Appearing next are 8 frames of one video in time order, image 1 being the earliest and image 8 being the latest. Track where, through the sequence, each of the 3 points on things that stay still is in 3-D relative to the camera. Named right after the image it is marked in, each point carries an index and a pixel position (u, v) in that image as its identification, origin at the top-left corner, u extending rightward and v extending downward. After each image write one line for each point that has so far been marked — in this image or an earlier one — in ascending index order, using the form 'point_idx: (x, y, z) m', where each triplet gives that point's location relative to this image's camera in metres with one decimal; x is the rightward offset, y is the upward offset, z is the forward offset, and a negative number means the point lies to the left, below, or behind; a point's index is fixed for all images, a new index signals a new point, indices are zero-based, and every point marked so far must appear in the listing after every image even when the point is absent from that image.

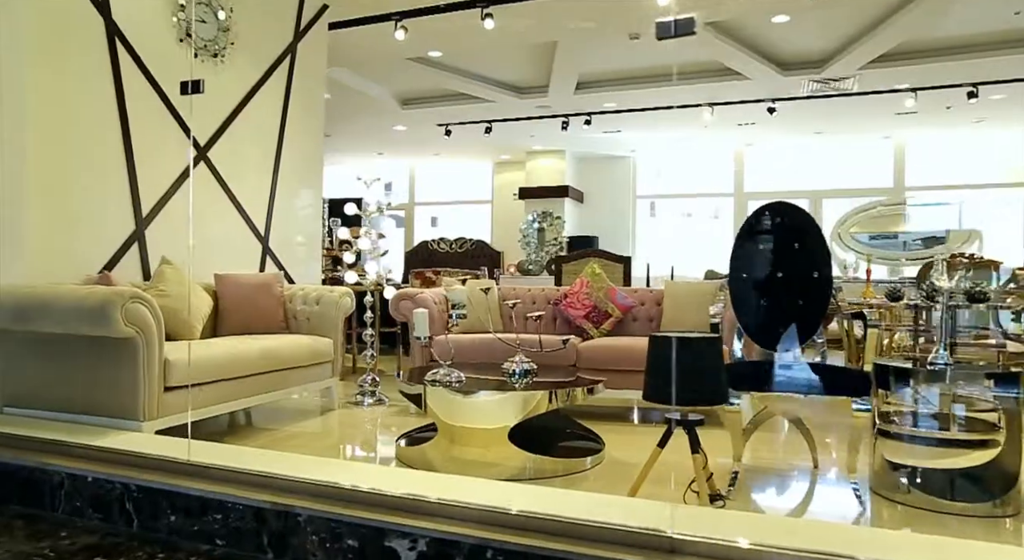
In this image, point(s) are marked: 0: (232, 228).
0: (-1.7, +0.3, +4.2) m
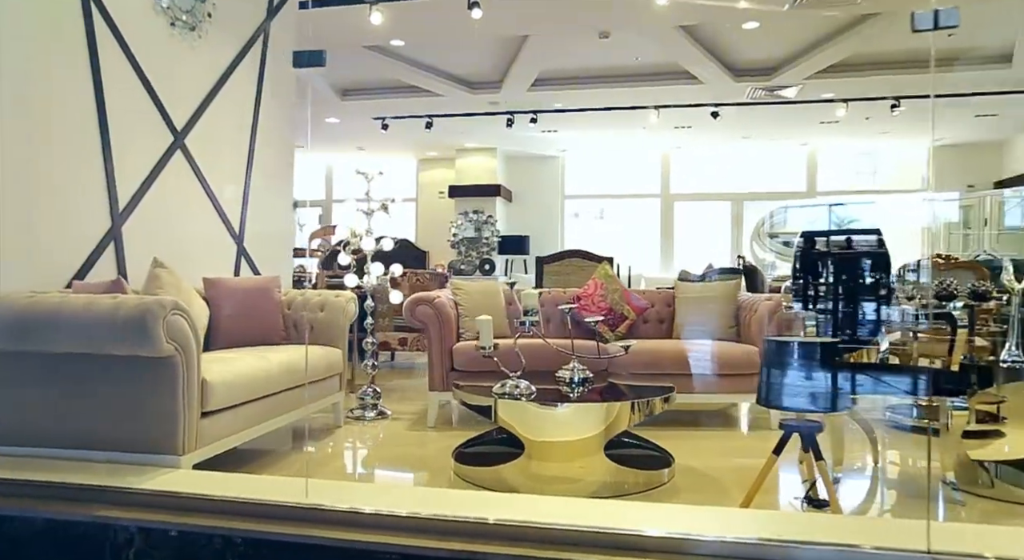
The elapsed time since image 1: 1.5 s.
0: (-1.6, +0.3, +3.7) m
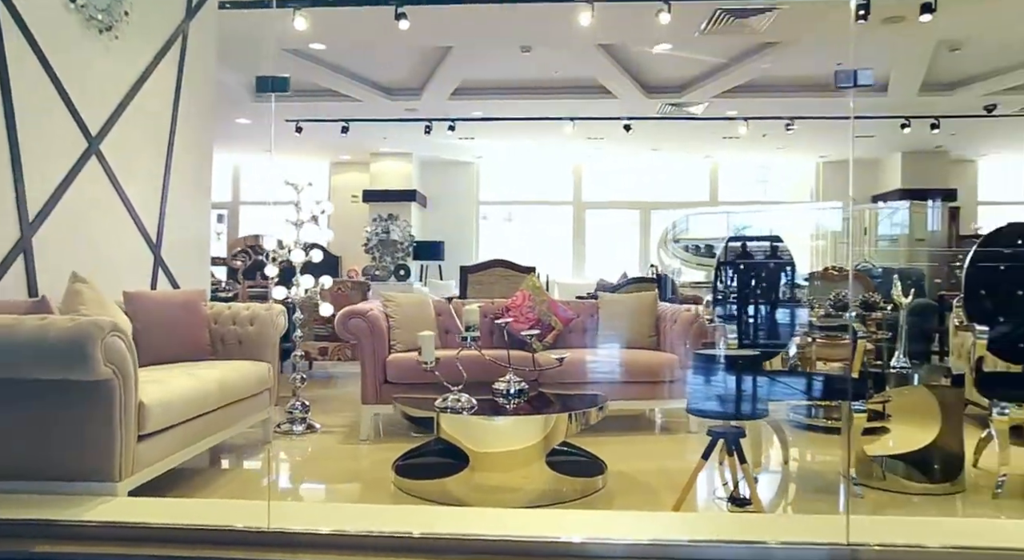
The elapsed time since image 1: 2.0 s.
0: (-2.0, +0.2, +3.6) m
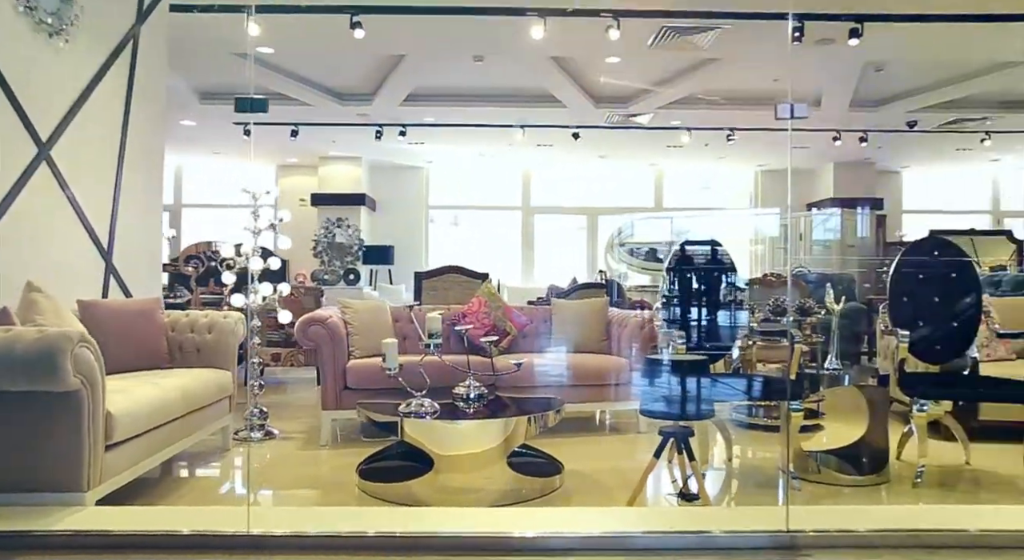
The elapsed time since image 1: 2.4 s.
0: (-2.2, +0.2, +3.5) m
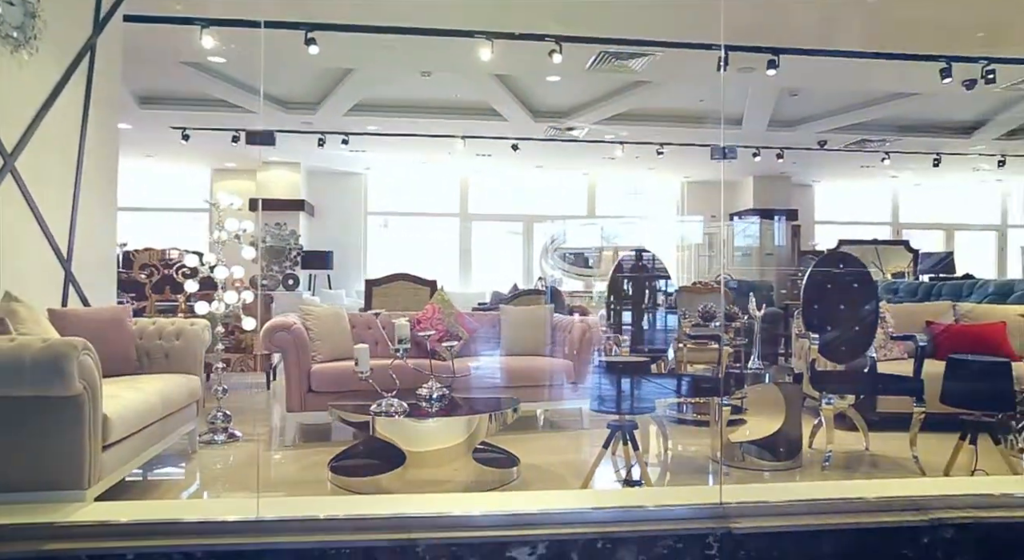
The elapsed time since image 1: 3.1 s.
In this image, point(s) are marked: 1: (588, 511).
0: (-2.4, +0.1, +3.6) m
1: (+0.2, -0.7, +2.1) m
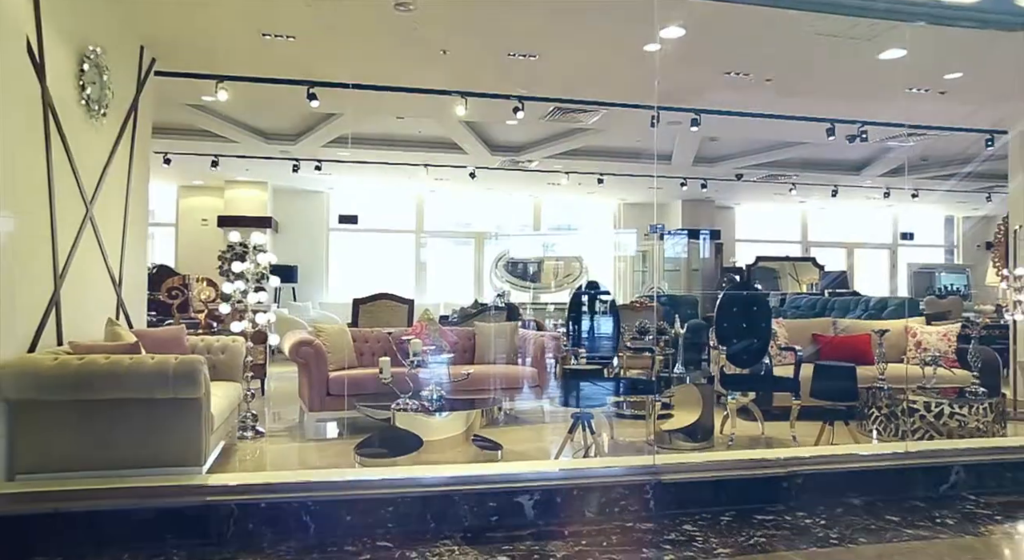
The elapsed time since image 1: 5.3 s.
0: (-2.6, 0.0, +4.3) m
1: (+0.2, -0.9, +3.1) m
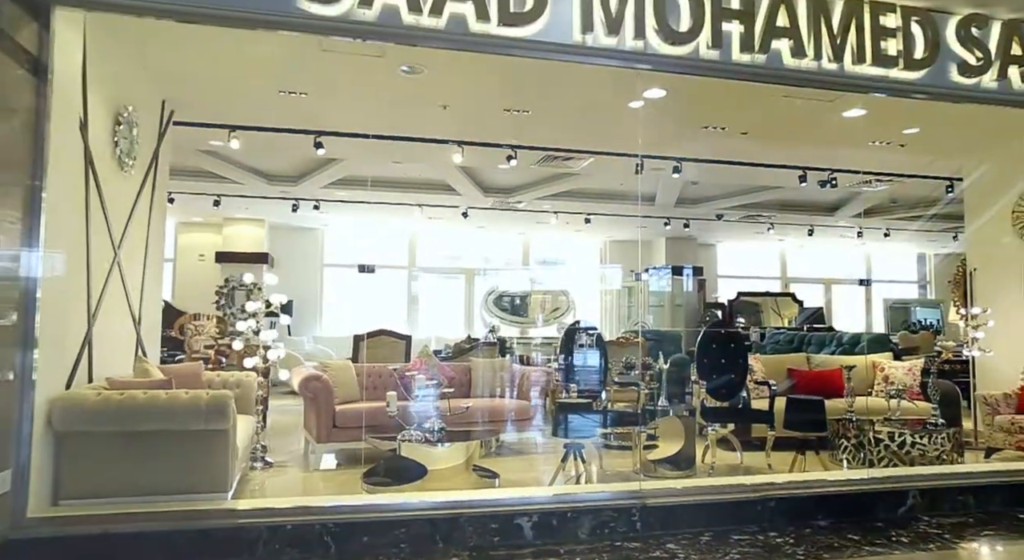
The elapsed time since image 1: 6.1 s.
0: (-2.6, -0.3, +4.6) m
1: (+0.2, -1.1, +3.4) m
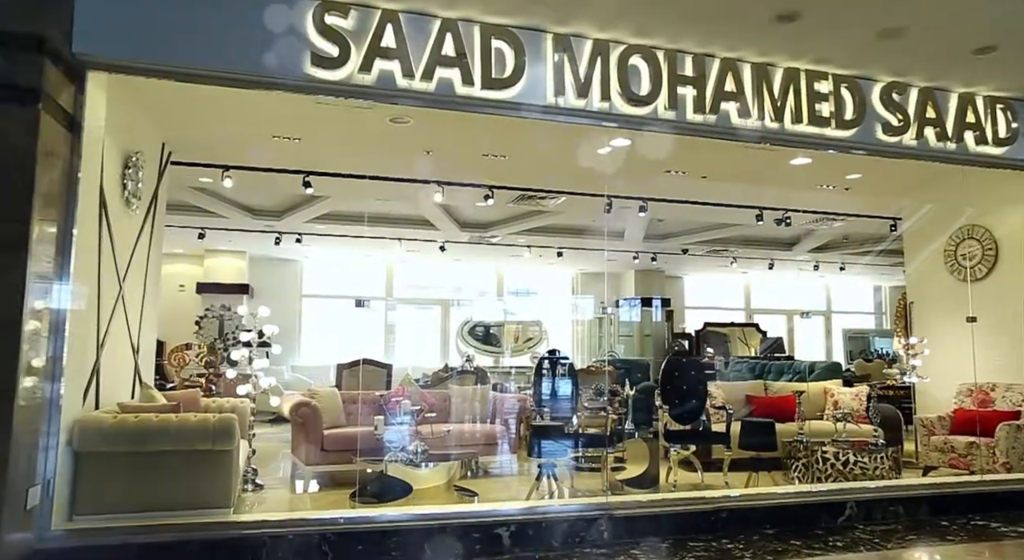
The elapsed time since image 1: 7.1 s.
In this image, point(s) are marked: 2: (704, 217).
0: (-2.7, -0.5, +4.9) m
1: (+0.1, -1.2, +3.8) m
2: (+2.4, +0.8, +8.7) m
